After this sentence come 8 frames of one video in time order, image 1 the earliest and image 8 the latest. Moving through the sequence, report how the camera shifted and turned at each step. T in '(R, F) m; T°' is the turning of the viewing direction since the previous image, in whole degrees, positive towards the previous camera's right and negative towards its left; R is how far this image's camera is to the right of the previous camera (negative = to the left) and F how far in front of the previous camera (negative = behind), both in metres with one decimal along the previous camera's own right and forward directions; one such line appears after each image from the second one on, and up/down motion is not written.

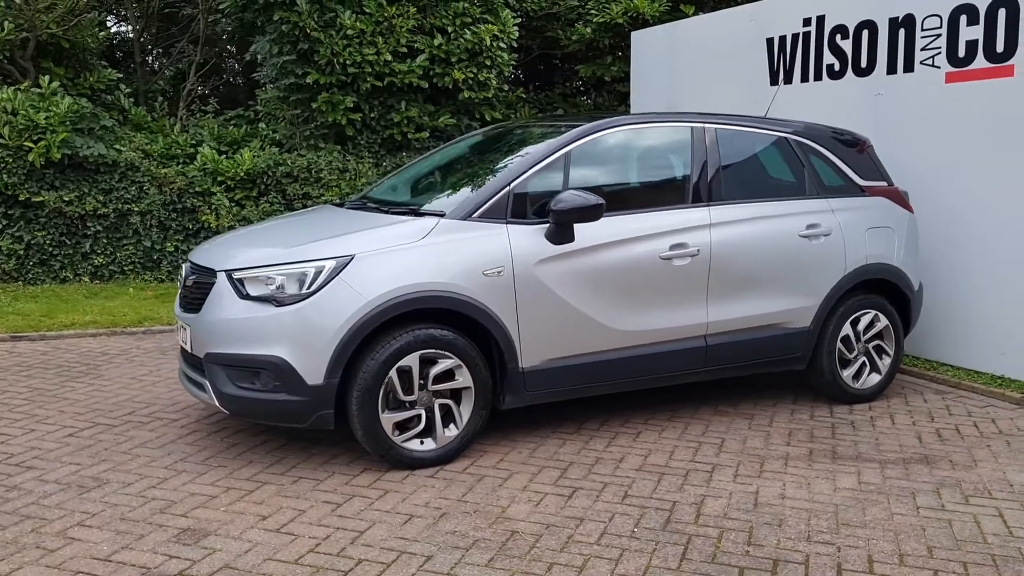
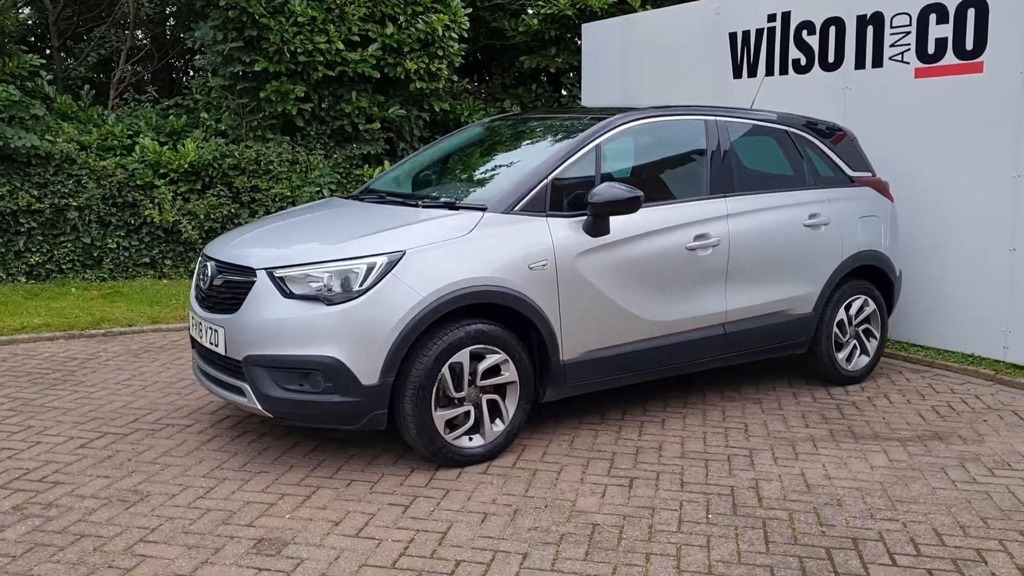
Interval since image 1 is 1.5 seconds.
(-0.8, +0.1) m; +7°
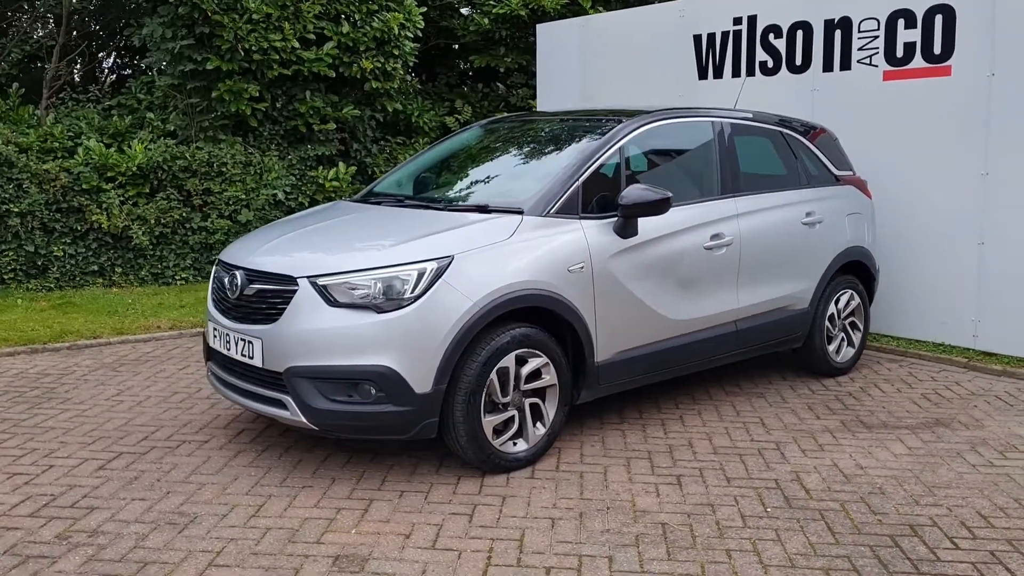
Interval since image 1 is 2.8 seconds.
(-0.7, +0.1) m; +6°
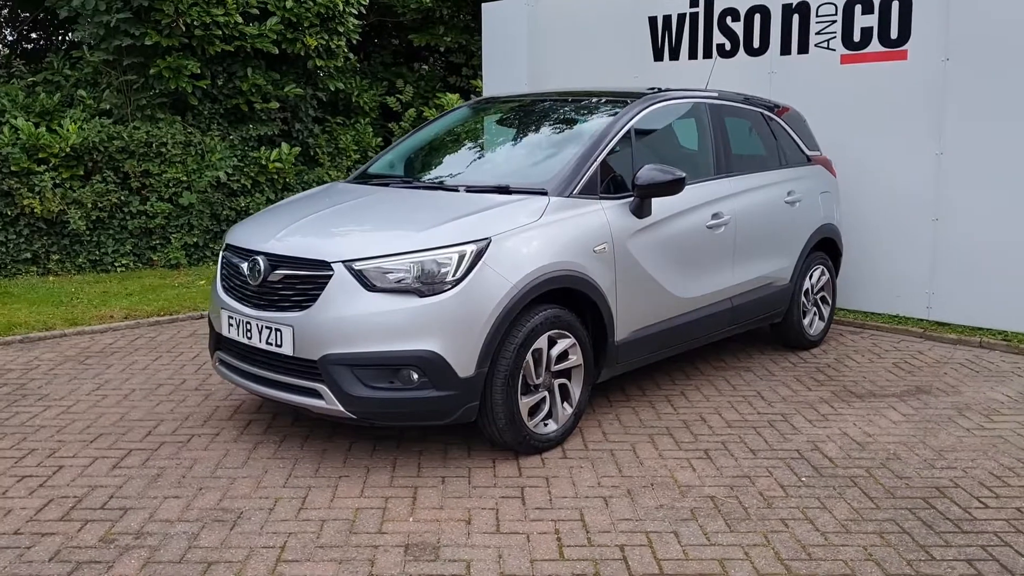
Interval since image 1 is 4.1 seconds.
(-0.7, +0.1) m; +7°
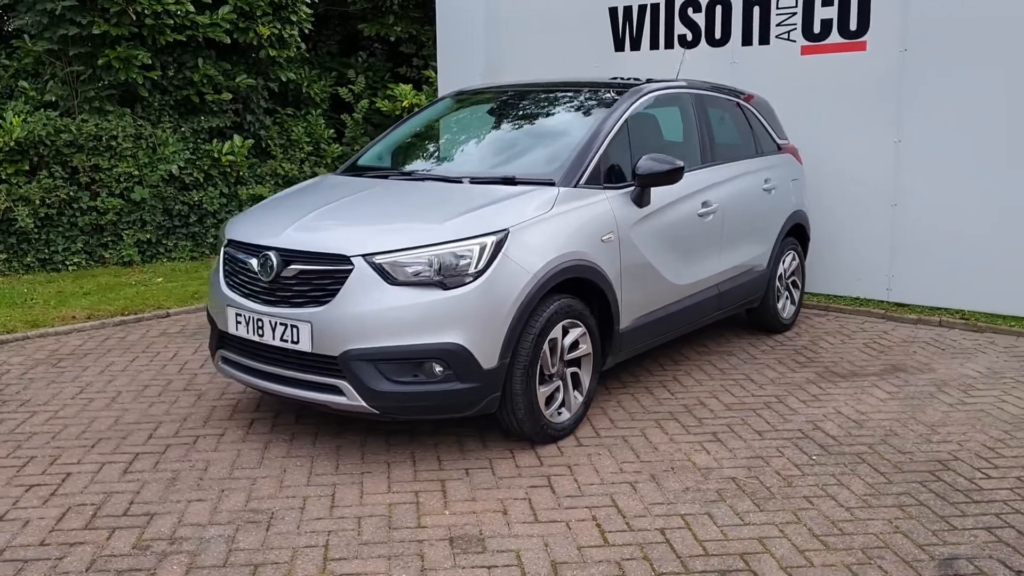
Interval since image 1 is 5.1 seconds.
(-0.4, 0.0) m; +5°
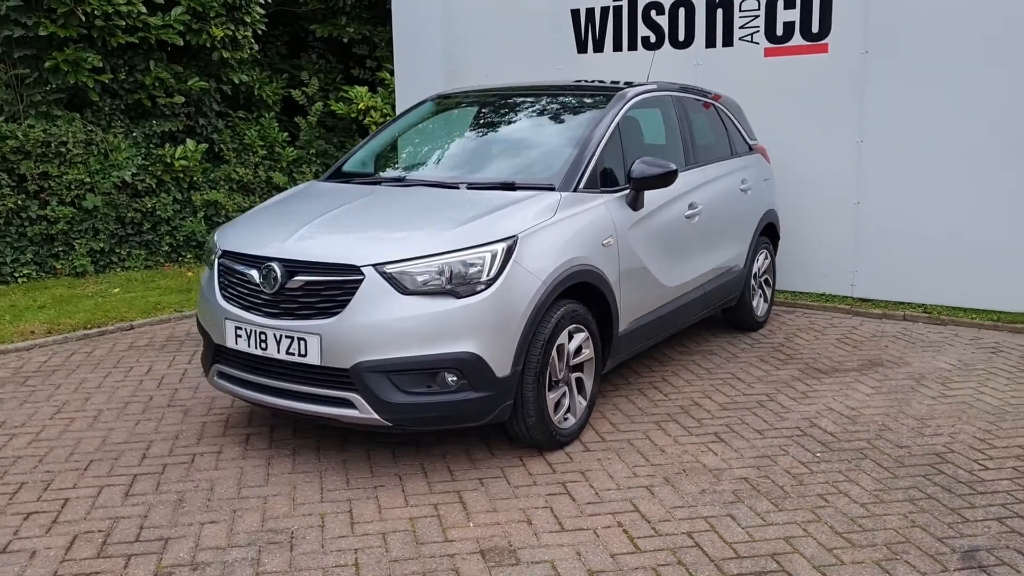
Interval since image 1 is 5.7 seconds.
(-0.4, 0.0) m; +4°
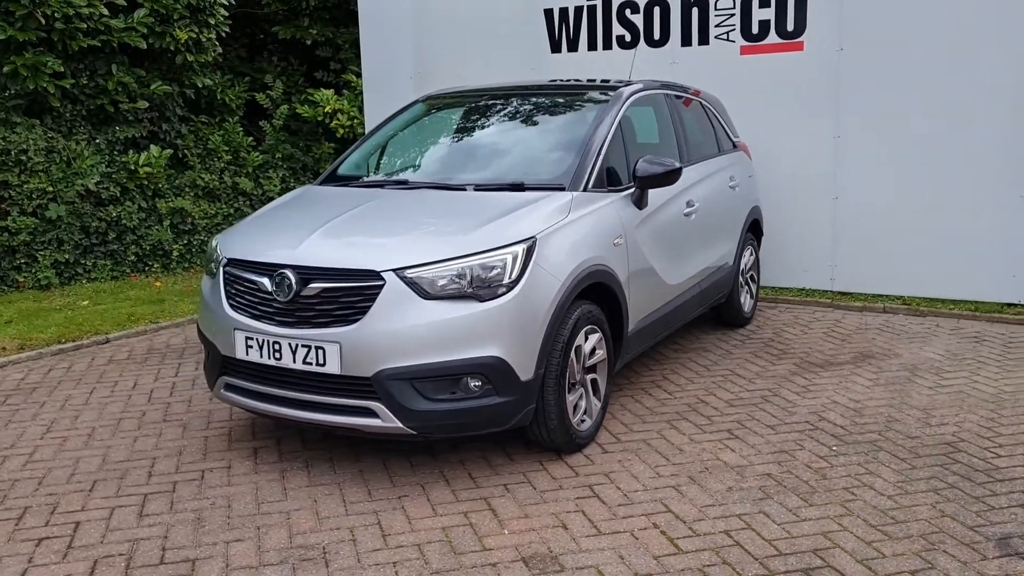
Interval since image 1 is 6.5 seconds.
(-0.3, +0.1) m; +4°
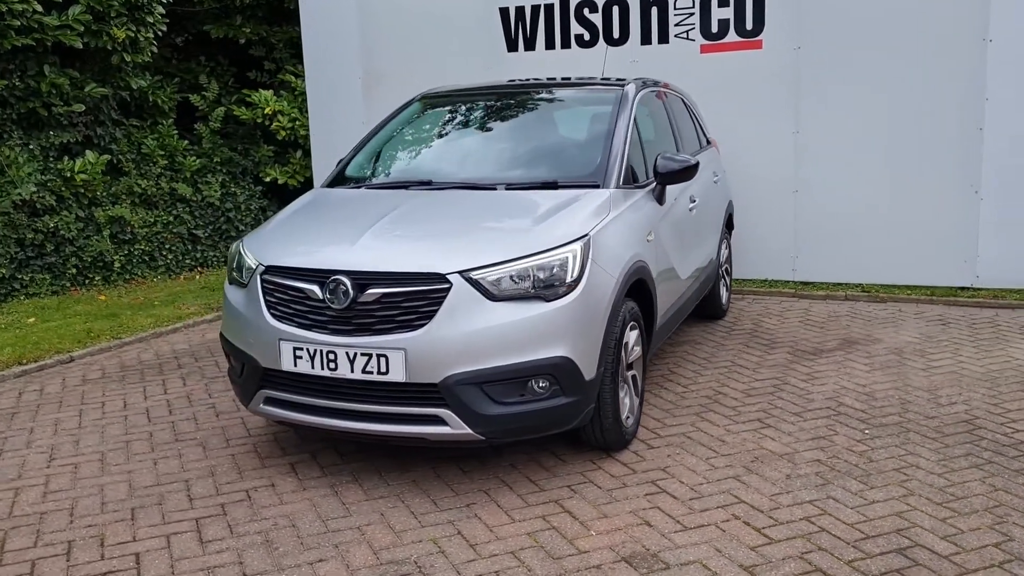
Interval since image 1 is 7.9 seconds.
(-0.7, +0.1) m; +7°
